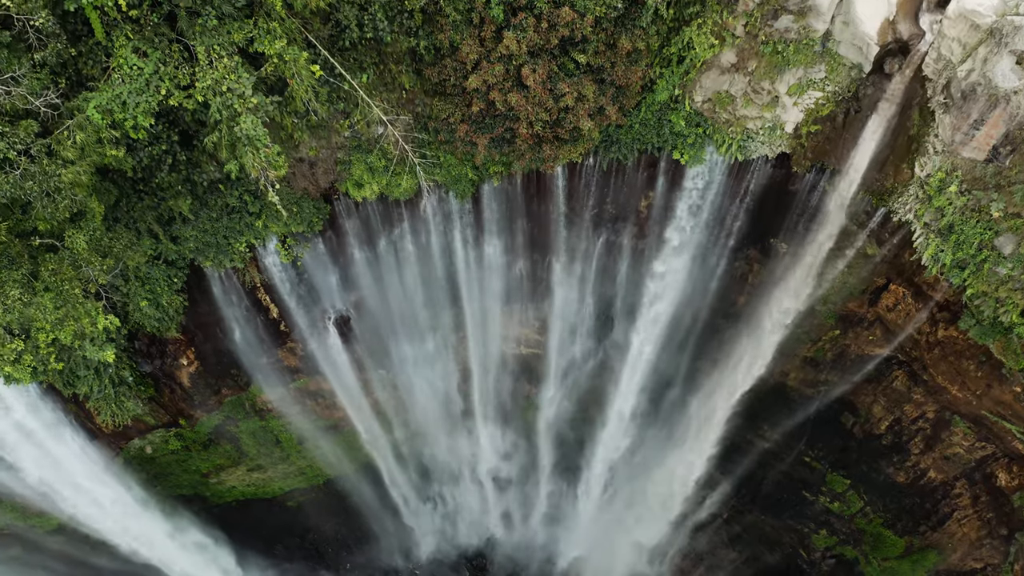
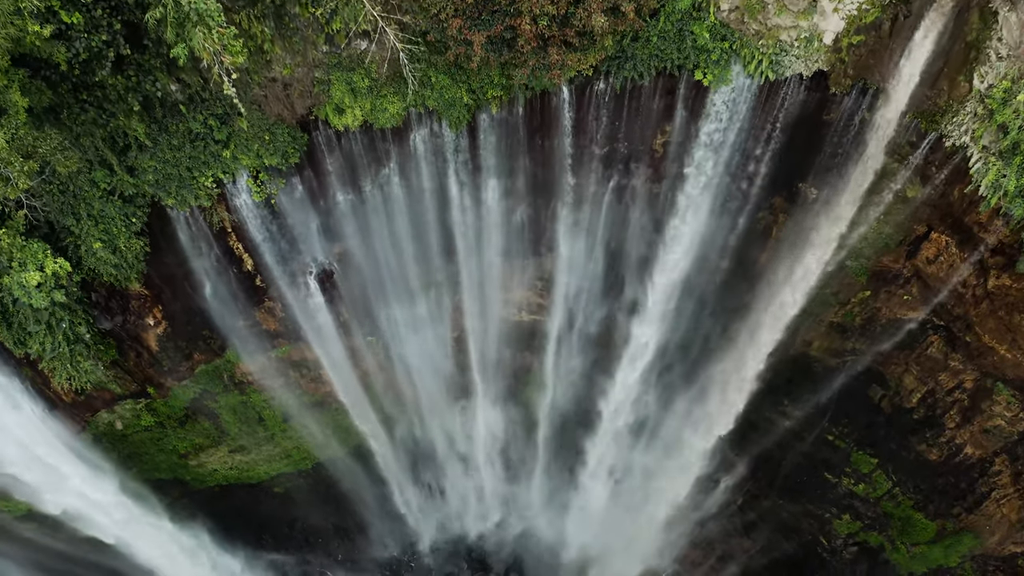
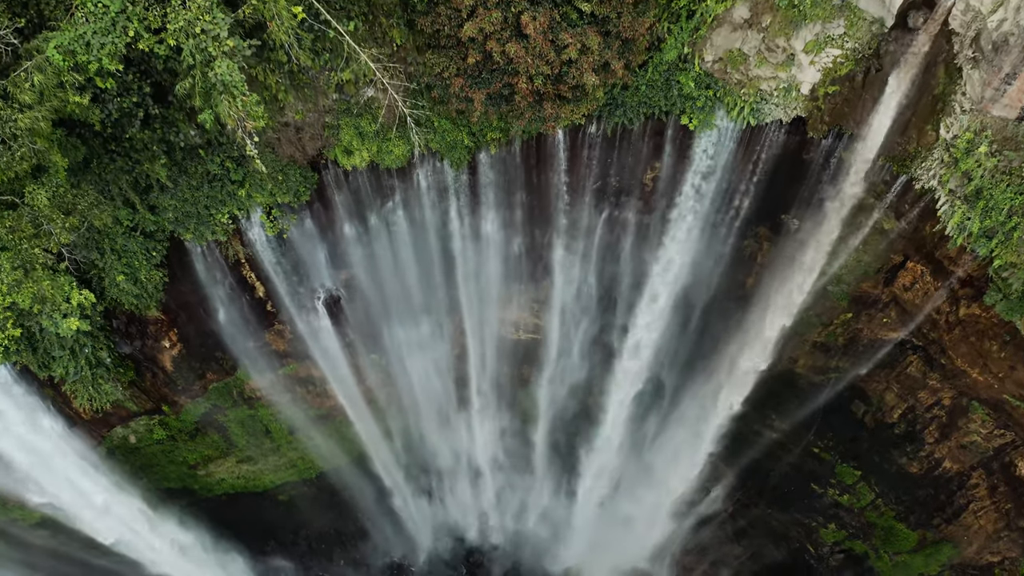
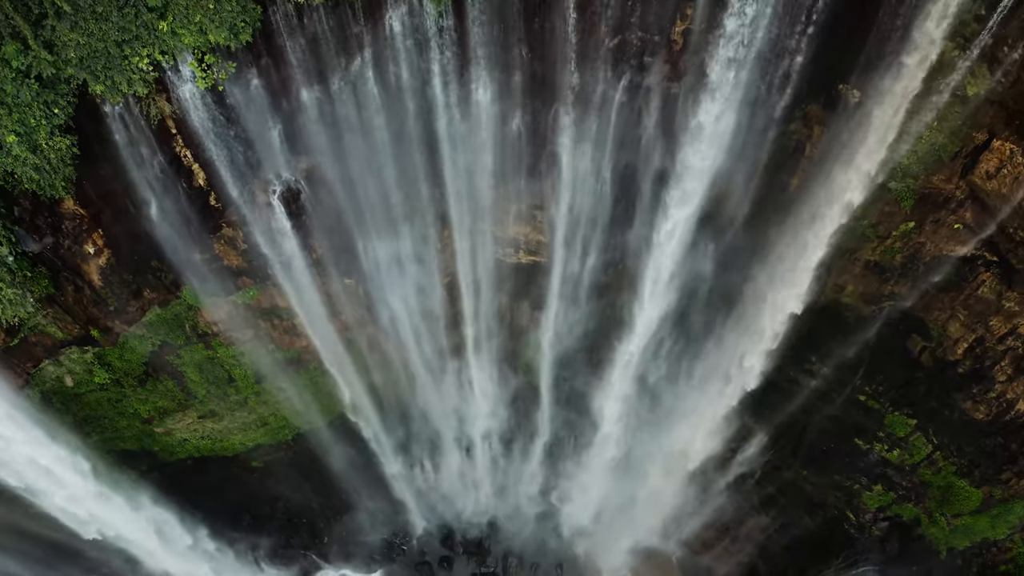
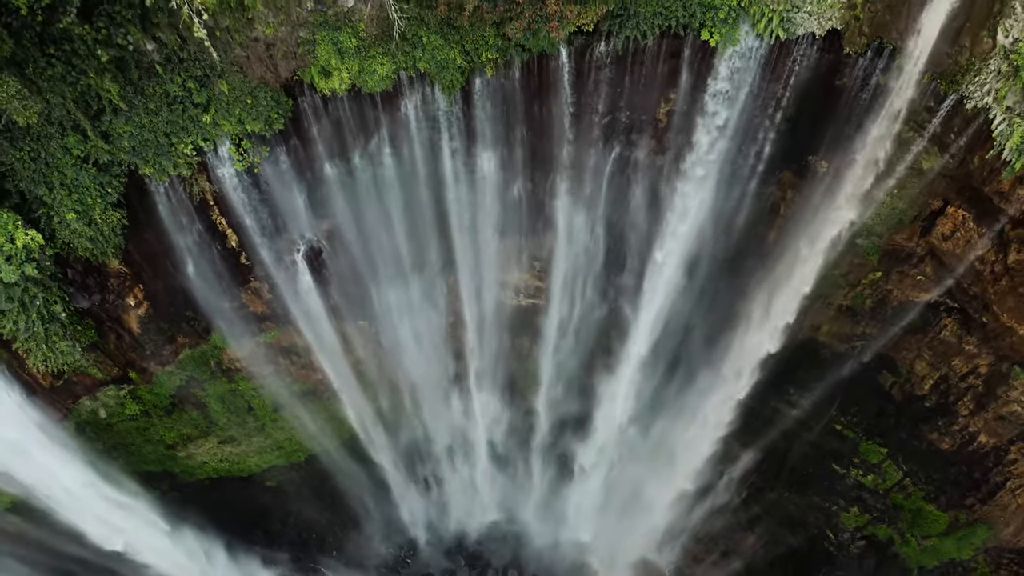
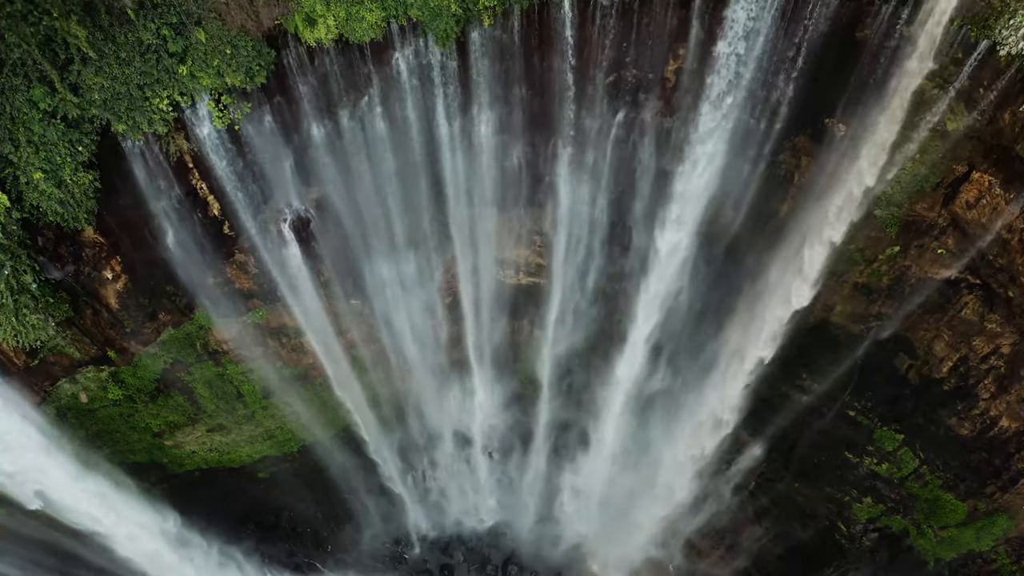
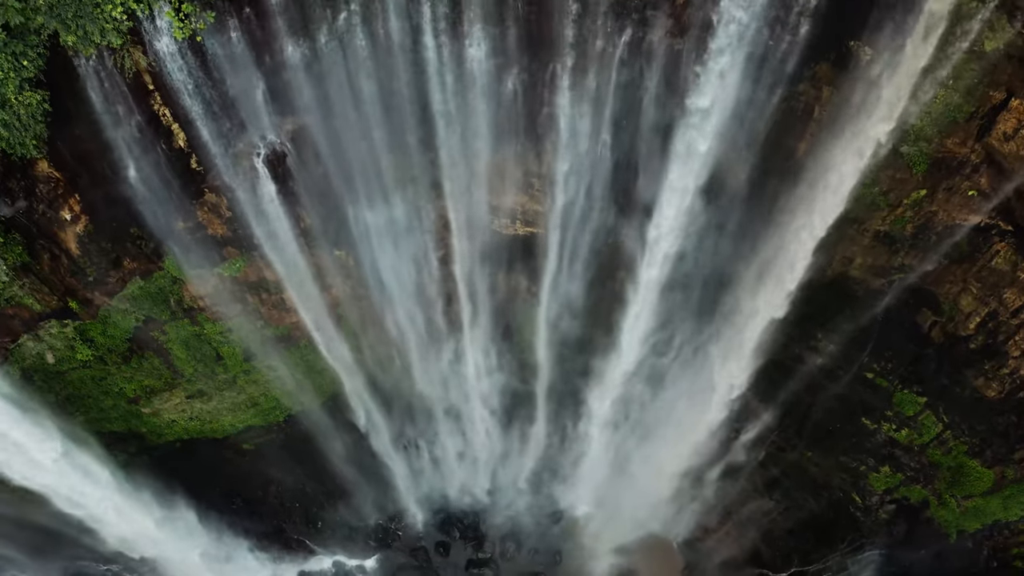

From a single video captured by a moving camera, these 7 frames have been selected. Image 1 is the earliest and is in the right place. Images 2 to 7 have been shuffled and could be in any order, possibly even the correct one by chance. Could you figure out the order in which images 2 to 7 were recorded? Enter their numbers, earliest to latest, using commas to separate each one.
3, 2, 5, 6, 4, 7
